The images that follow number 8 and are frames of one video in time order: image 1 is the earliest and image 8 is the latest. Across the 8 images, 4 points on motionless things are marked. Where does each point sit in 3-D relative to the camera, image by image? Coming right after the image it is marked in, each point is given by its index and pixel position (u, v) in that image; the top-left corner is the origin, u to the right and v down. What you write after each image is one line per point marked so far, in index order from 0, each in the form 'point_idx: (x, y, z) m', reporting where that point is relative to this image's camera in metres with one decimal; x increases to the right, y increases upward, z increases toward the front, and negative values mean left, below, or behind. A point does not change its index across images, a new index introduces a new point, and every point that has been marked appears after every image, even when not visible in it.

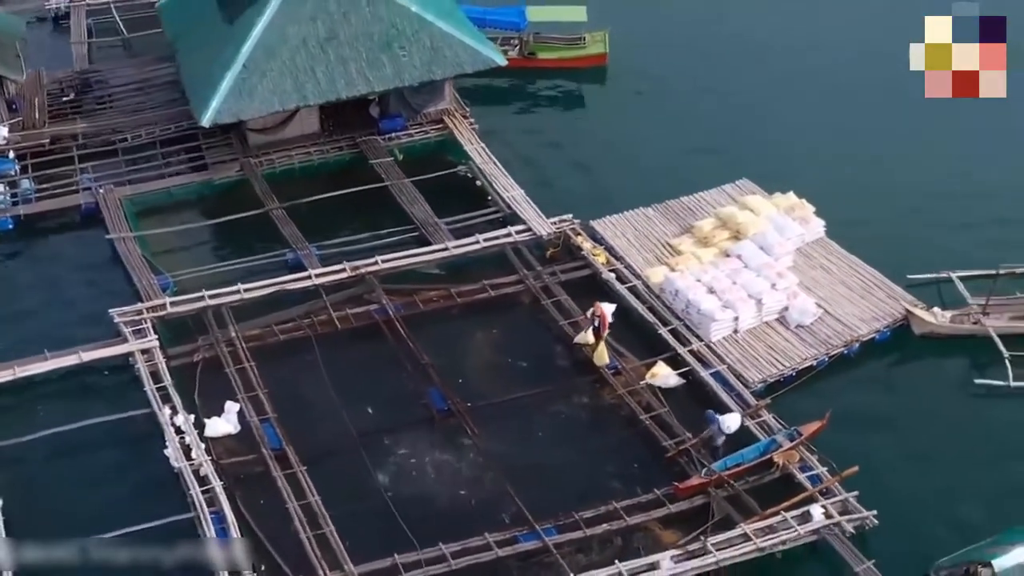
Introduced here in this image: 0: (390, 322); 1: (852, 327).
0: (-2.4, -0.7, +18.9) m
1: (+6.8, -0.8, +19.6) m
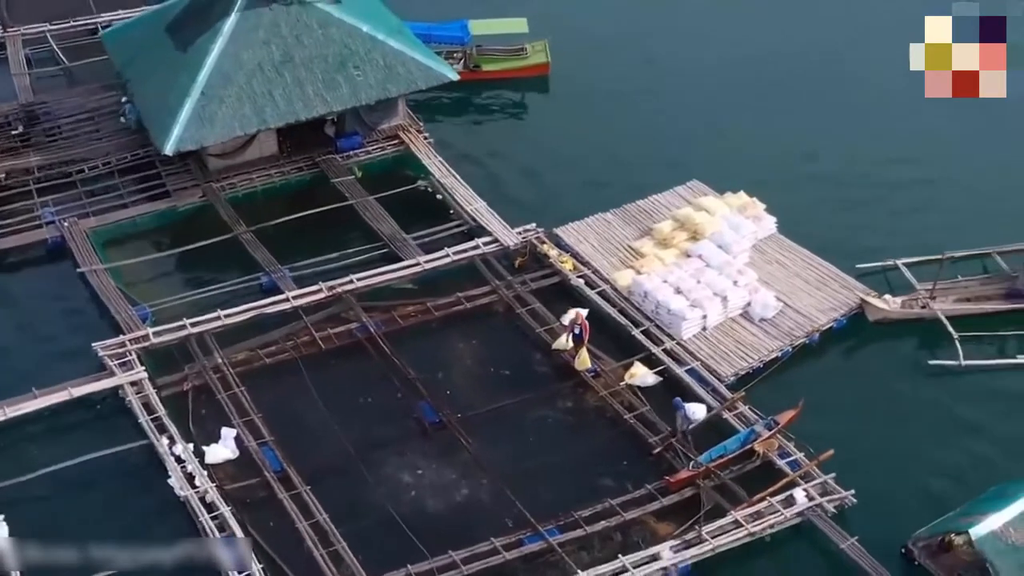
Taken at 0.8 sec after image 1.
0: (-2.8, -1.0, +19.3) m
1: (+6.3, -0.6, +20.7) m
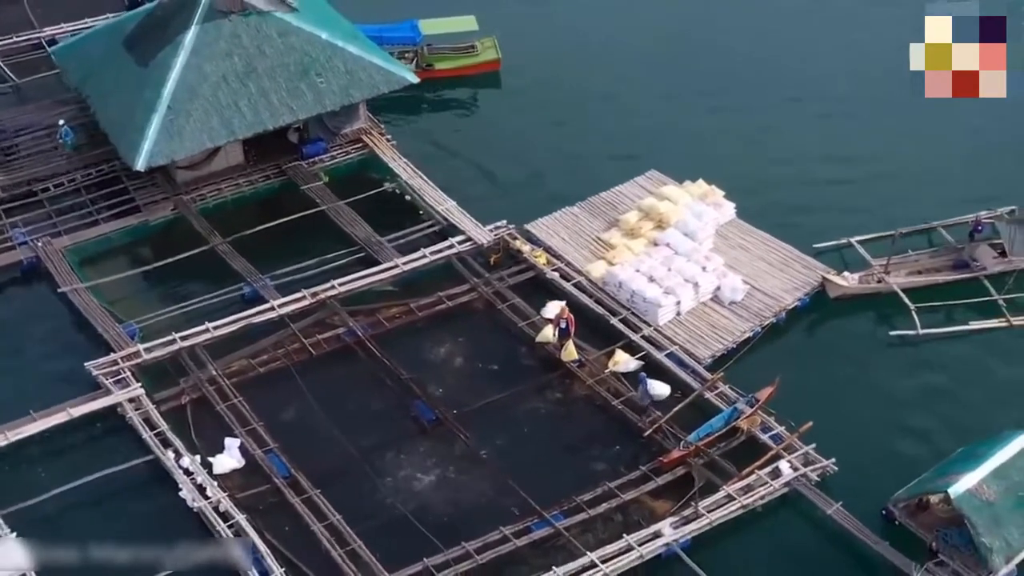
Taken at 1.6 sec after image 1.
0: (-3.1, -1.1, +19.7) m
1: (+5.9, -0.2, +21.7) m
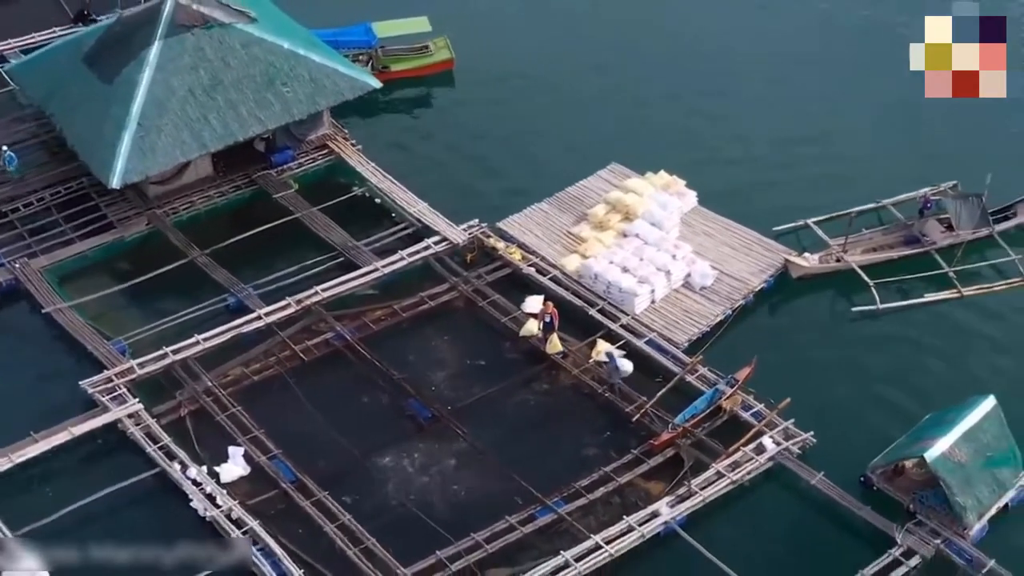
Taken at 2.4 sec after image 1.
0: (-3.3, -1.2, +20.1) m
1: (+5.4, +0.2, +22.7) m
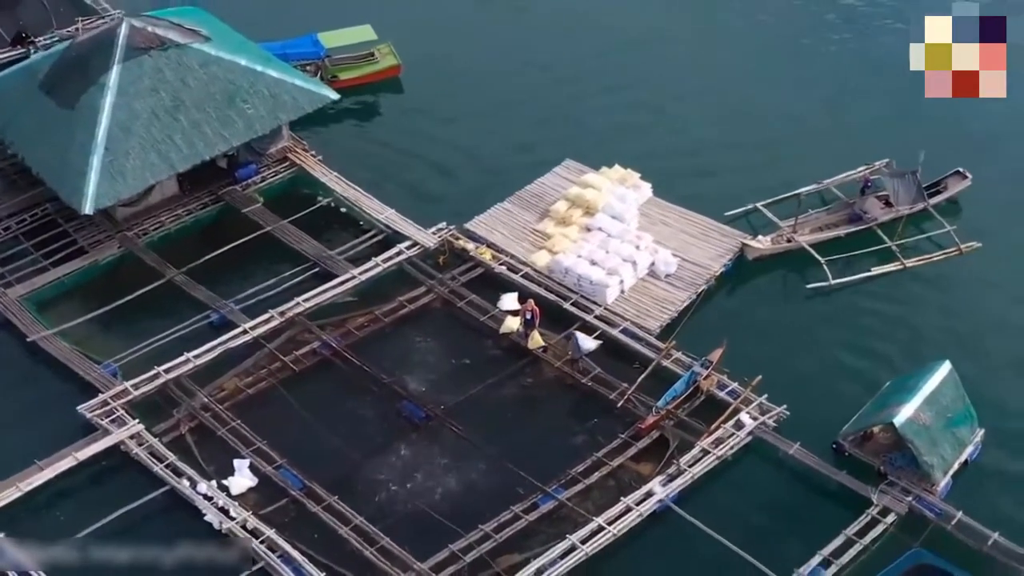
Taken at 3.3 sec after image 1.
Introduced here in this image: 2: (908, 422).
0: (-3.7, -1.4, +20.7) m
1: (+4.8, +0.5, +23.8) m
2: (+7.2, -2.4, +17.7) m
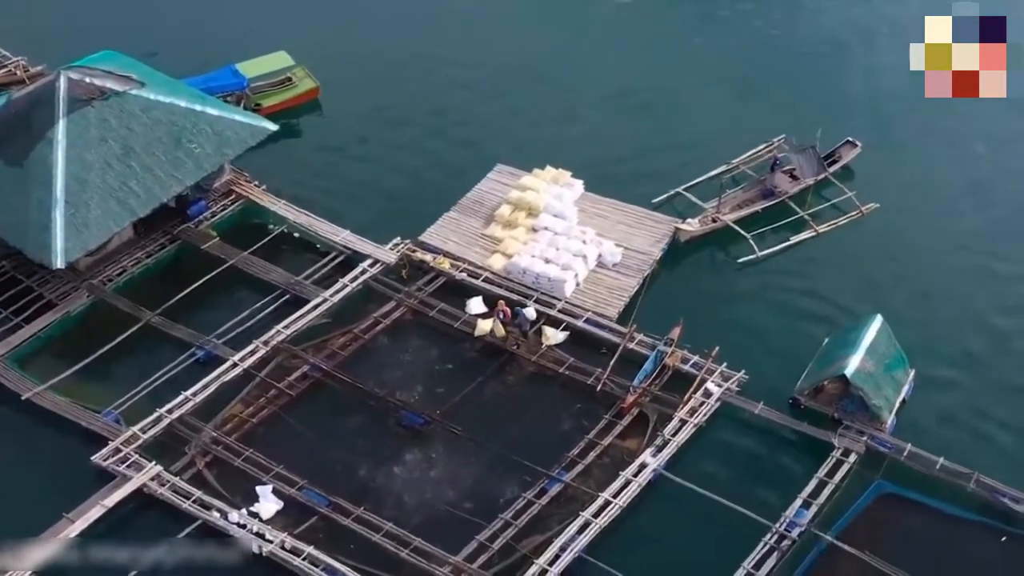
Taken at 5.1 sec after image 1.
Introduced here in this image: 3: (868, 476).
0: (-4.1, -1.9, +21.8) m
1: (+3.6, +1.0, +25.9) m
2: (+7.1, -1.7, +20.1) m
3: (+7.2, -3.8, +19.7) m
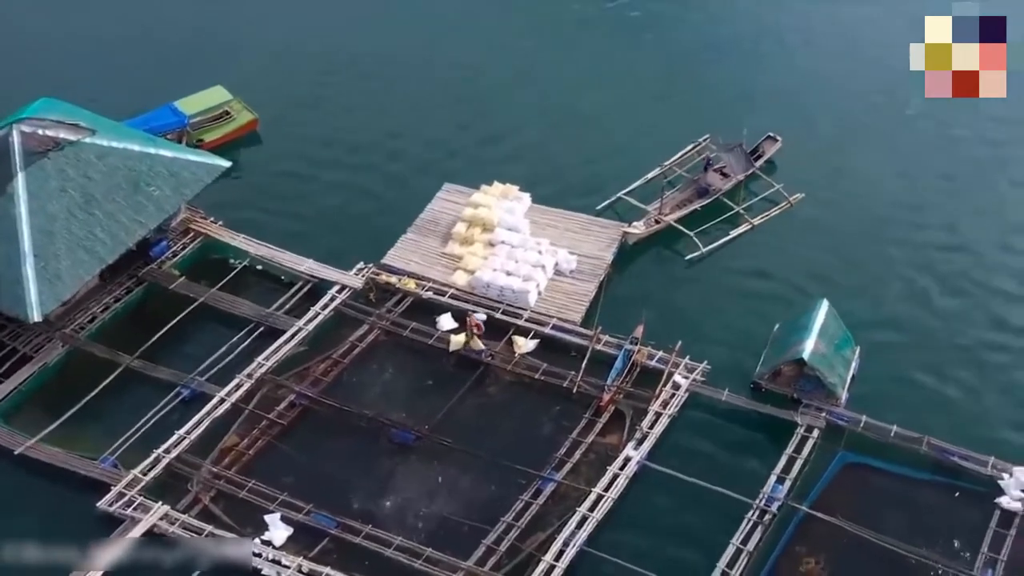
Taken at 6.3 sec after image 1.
0: (-4.5, -2.6, +22.5) m
1: (+2.5, +0.9, +27.3) m
2: (+6.7, -1.5, +21.9) m
3: (+7.0, -3.5, +21.4) m
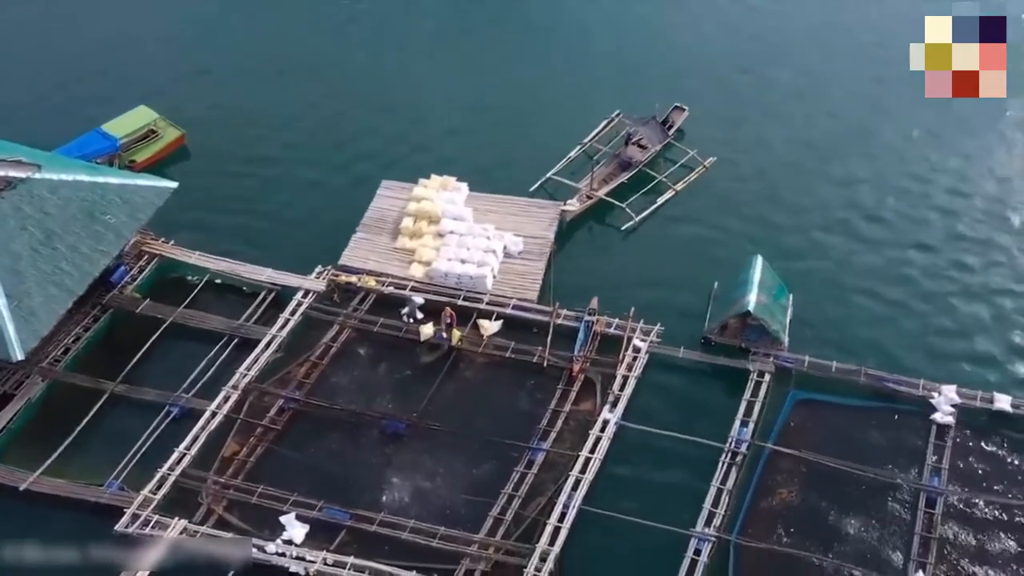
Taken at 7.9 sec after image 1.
0: (-5.0, -2.8, +23.7) m
1: (+1.1, +1.5, +29.1) m
2: (+6.0, -0.5, +24.2) m
3: (+6.6, -2.5, +23.8) m
